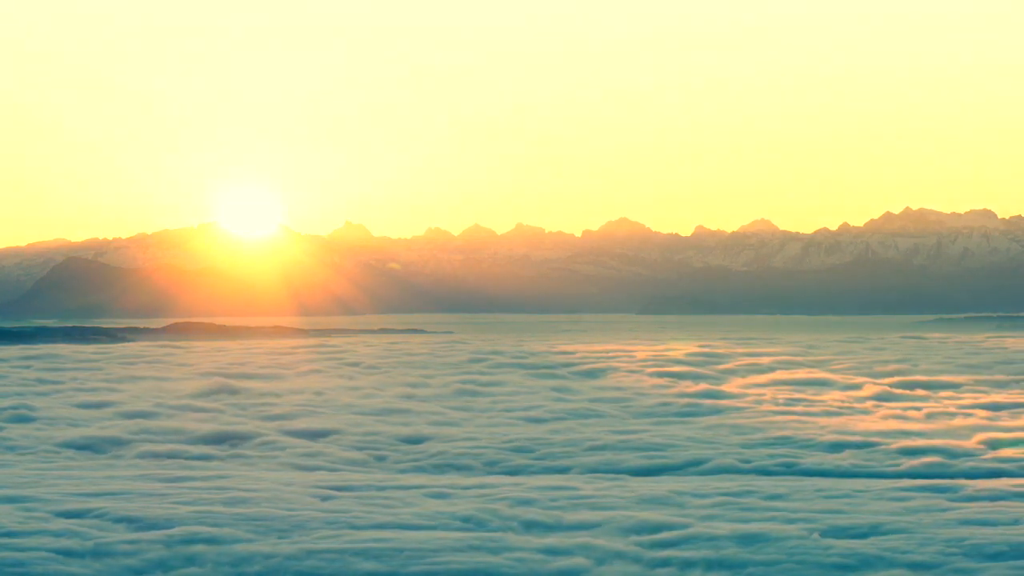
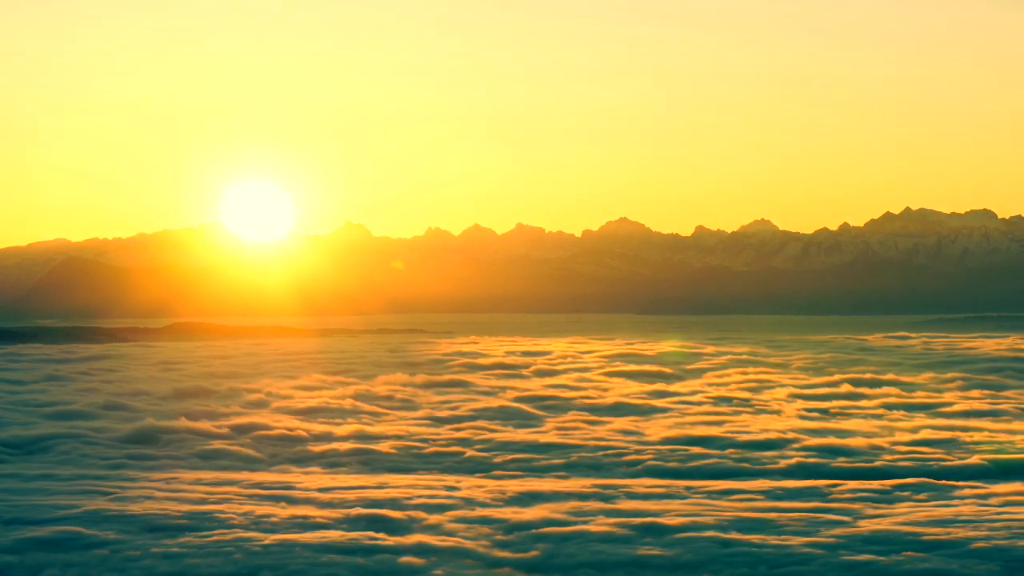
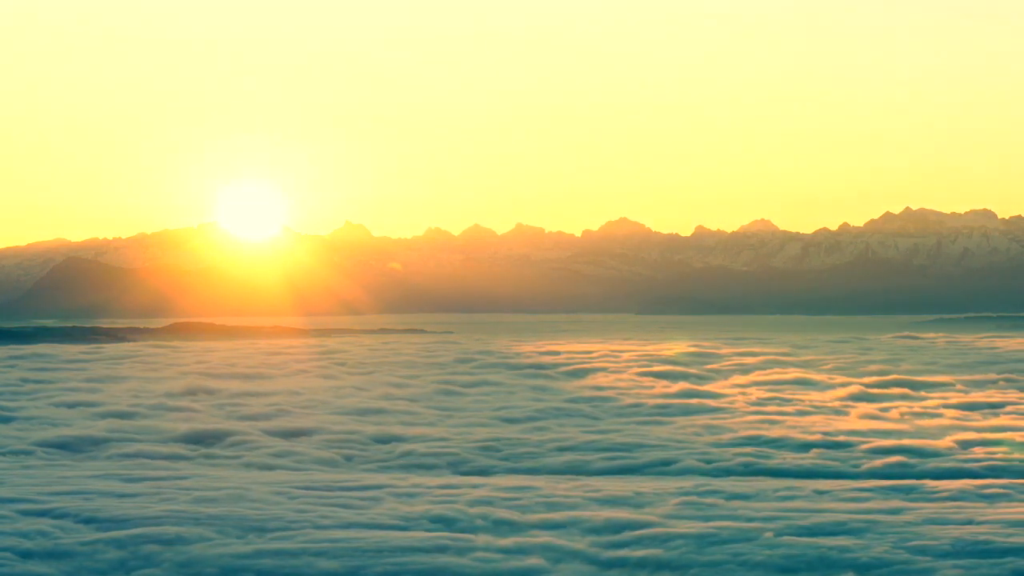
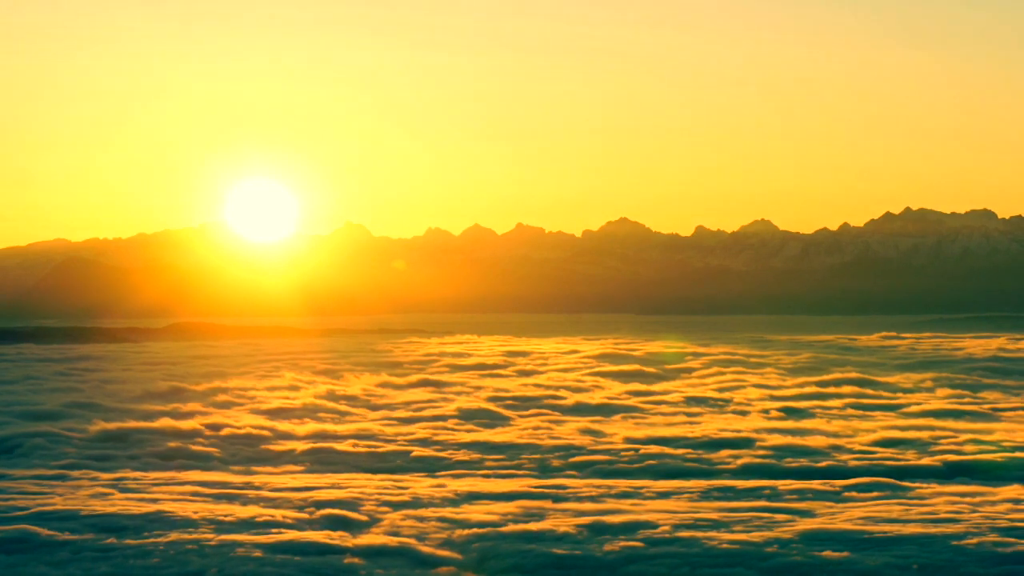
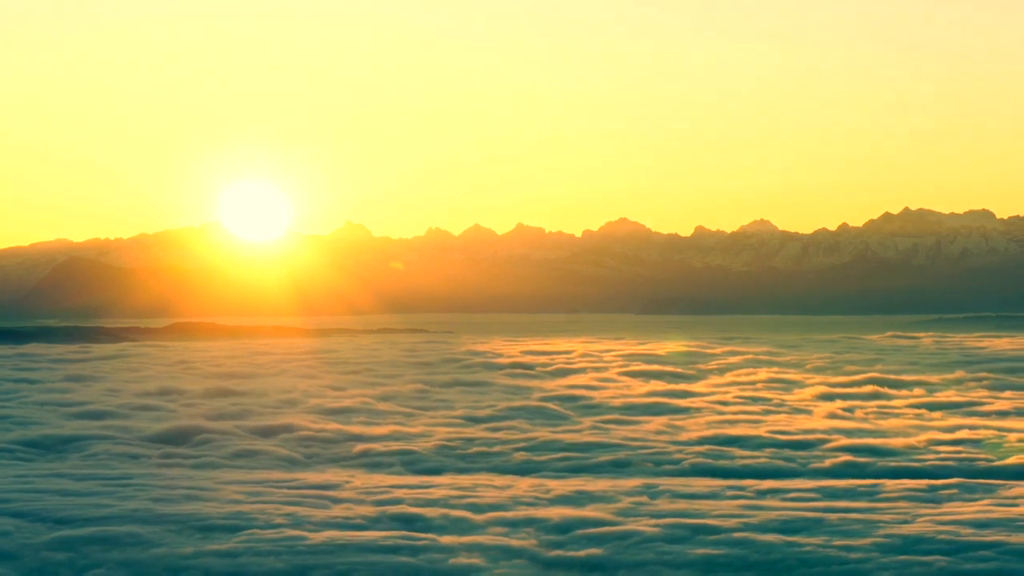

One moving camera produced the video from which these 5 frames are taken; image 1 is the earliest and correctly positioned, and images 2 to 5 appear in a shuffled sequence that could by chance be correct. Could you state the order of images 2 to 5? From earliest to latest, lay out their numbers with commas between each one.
3, 5, 2, 4
